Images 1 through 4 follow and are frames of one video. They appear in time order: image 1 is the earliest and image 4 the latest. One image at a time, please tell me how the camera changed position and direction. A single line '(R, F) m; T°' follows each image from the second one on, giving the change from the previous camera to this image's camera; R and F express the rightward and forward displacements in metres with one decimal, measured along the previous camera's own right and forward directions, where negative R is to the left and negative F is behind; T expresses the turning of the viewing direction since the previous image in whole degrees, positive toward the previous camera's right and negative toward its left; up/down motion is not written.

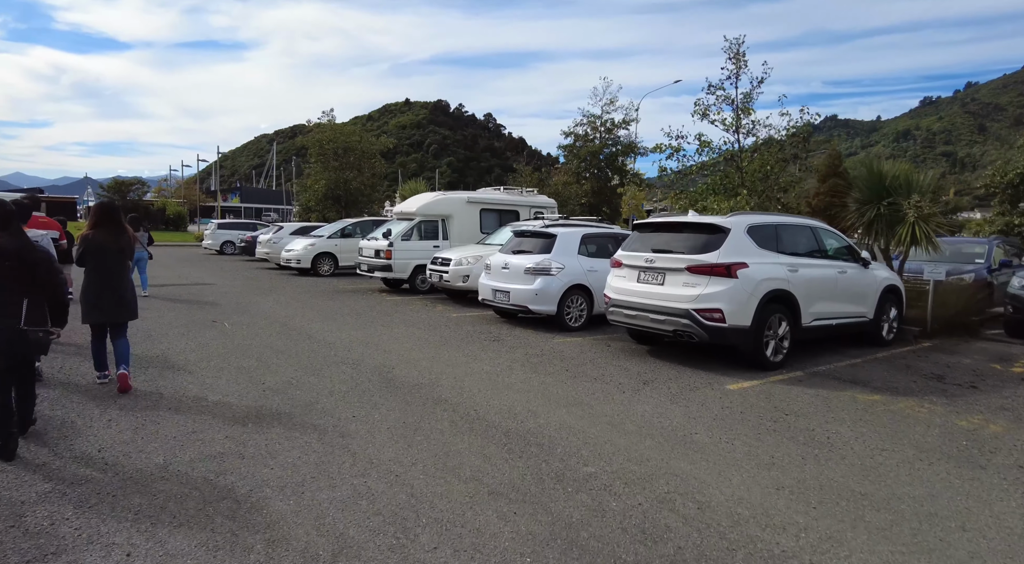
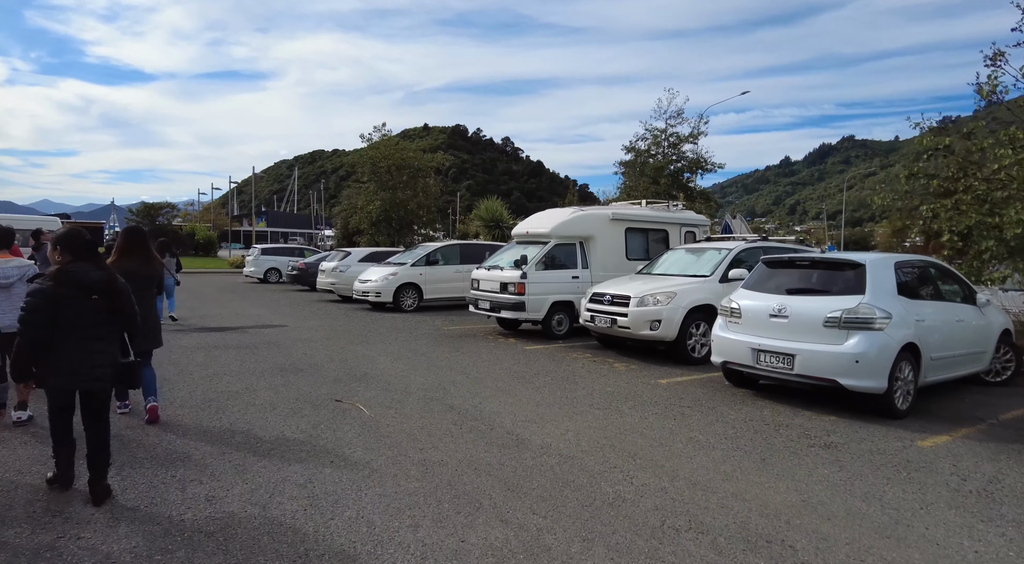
(-2.6, +3.3) m; -1°
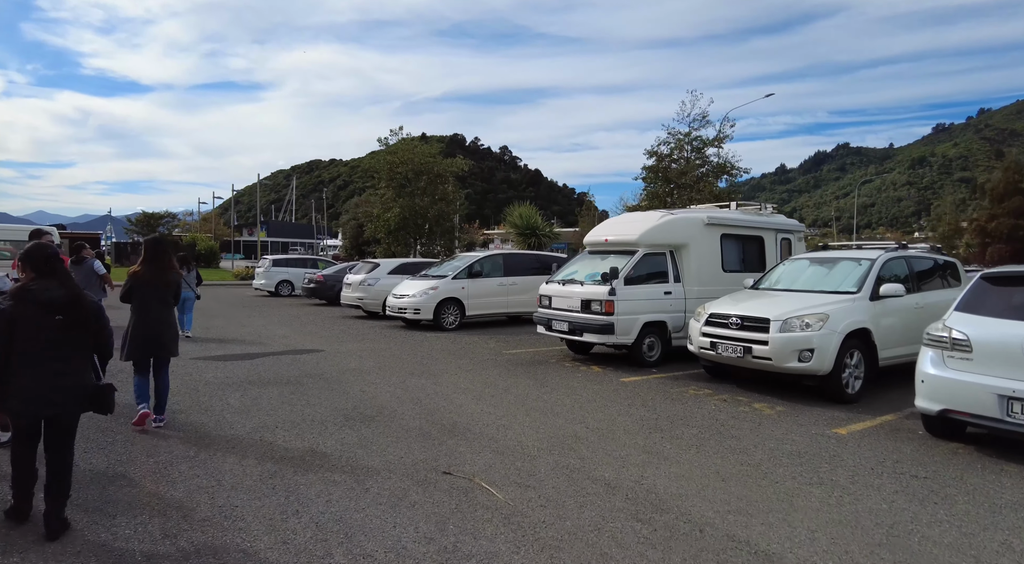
(-1.3, +1.7) m; 0°
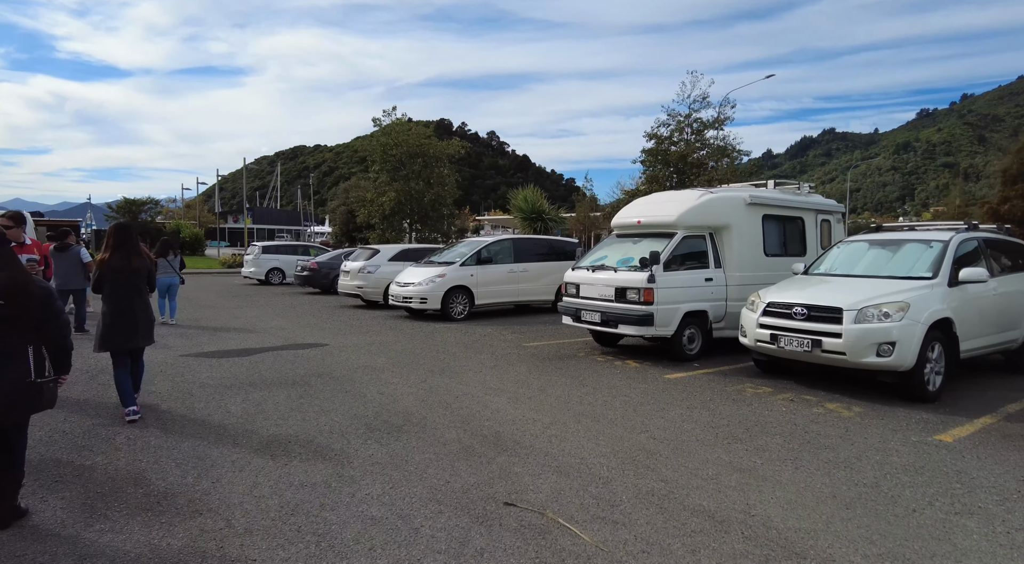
(-0.5, +0.9) m; +1°
